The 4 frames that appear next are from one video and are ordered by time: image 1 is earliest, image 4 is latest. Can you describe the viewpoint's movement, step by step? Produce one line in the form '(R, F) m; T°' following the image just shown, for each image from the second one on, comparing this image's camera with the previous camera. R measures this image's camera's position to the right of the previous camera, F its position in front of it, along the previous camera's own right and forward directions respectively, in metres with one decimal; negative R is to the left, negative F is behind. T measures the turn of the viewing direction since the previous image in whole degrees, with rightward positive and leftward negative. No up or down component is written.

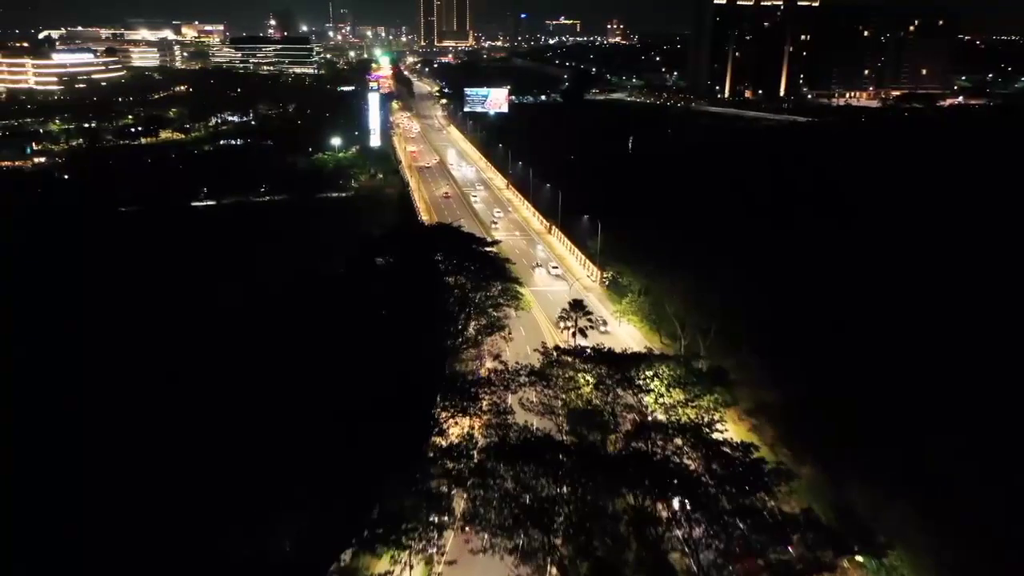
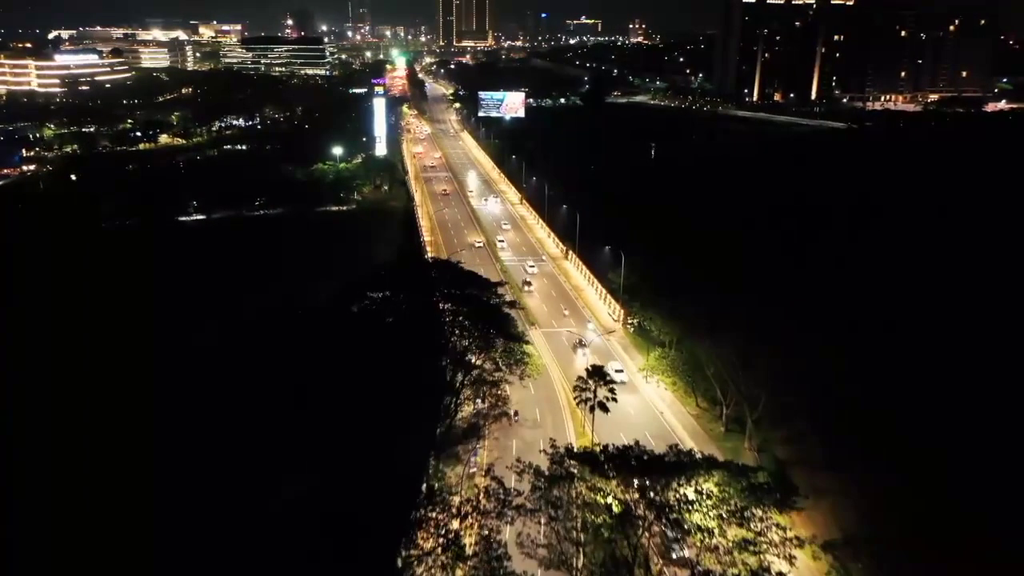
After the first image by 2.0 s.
(+0.3, +3.3) m; -1°
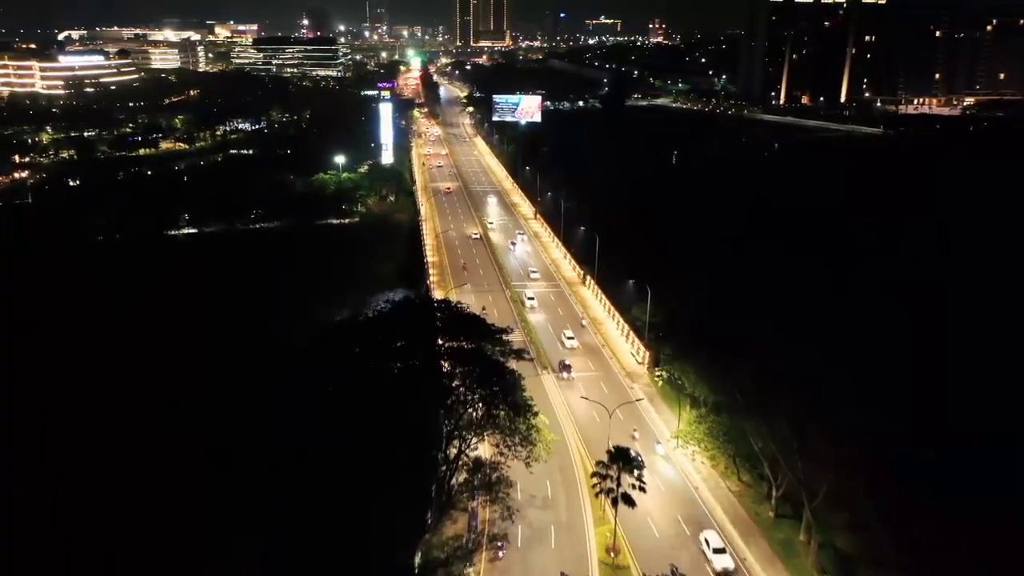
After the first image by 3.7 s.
(+0.2, +2.7) m; -1°
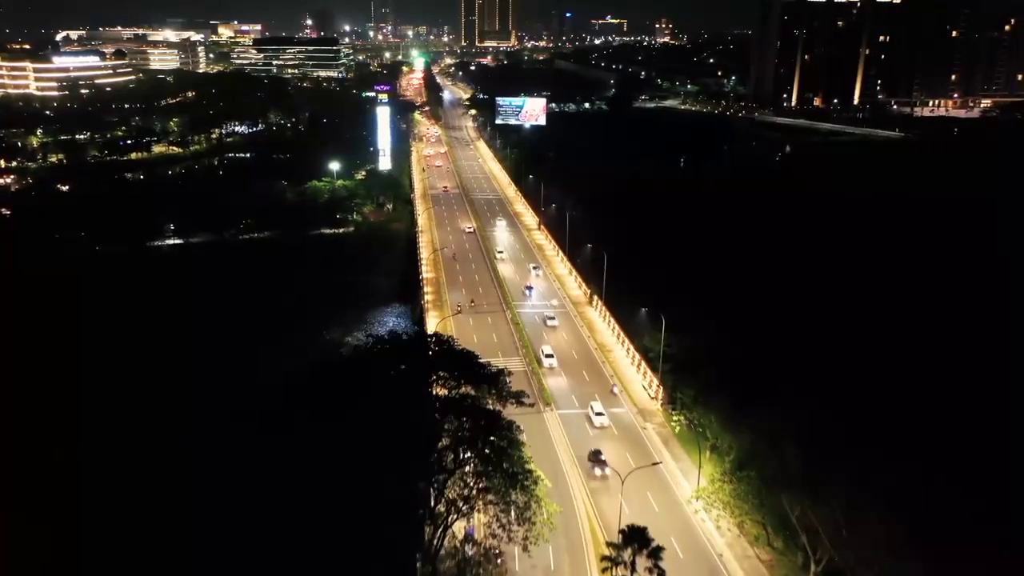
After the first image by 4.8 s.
(+0.1, +1.8) m; 0°
